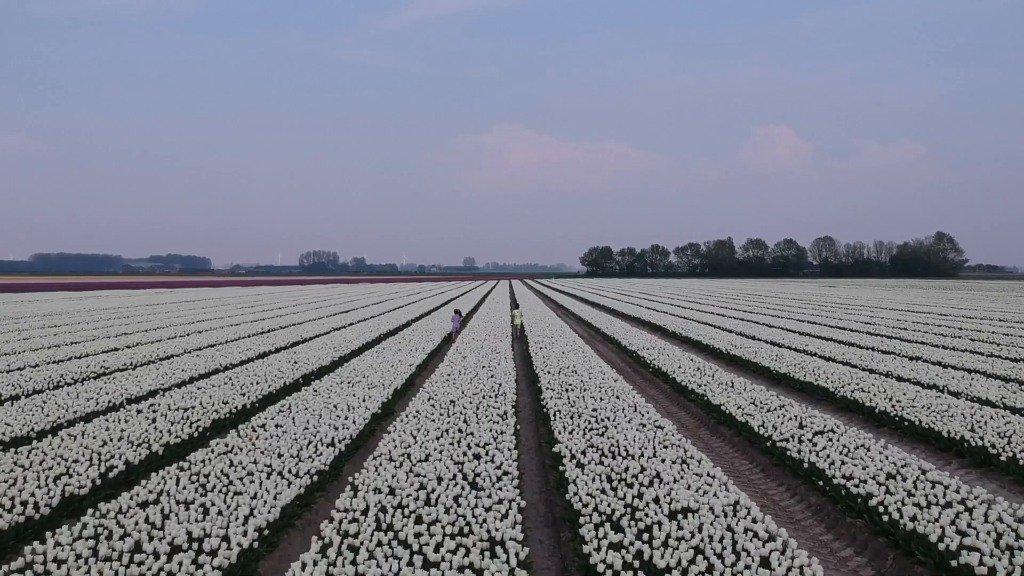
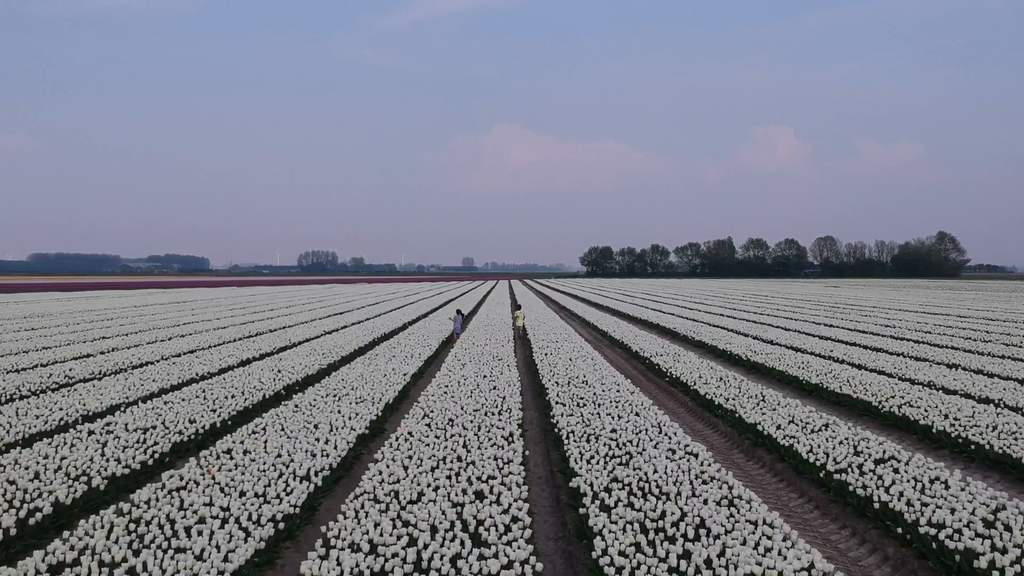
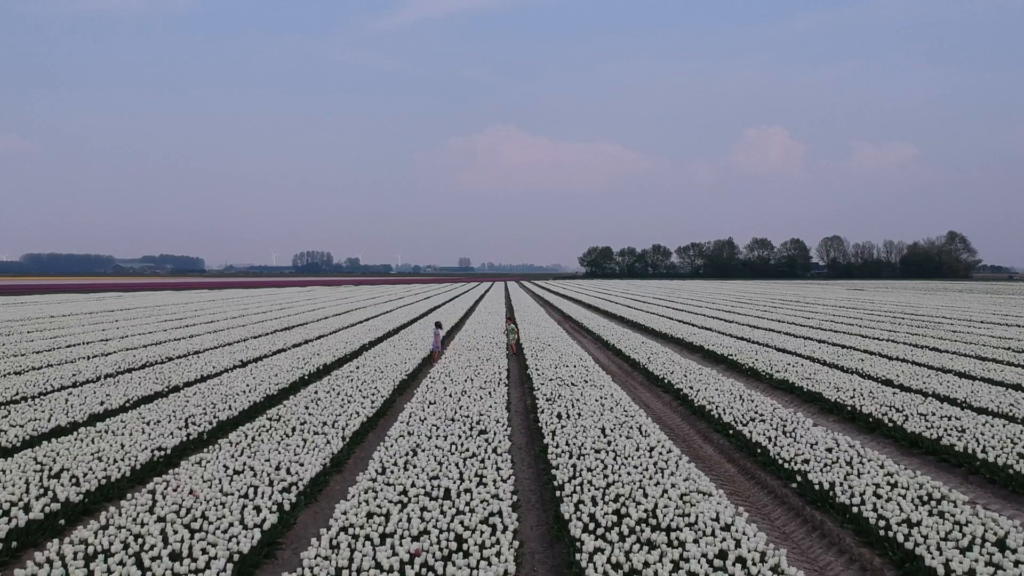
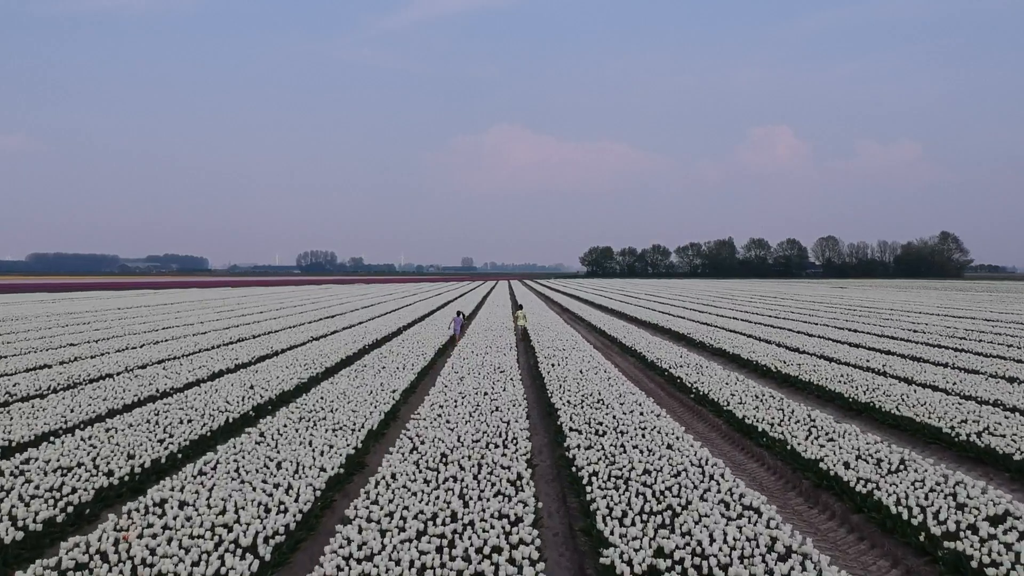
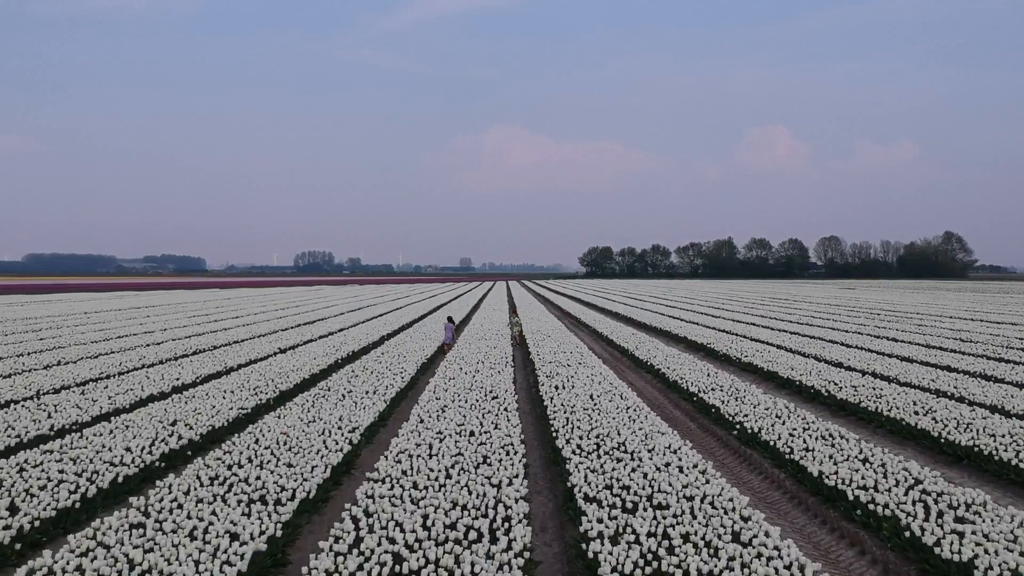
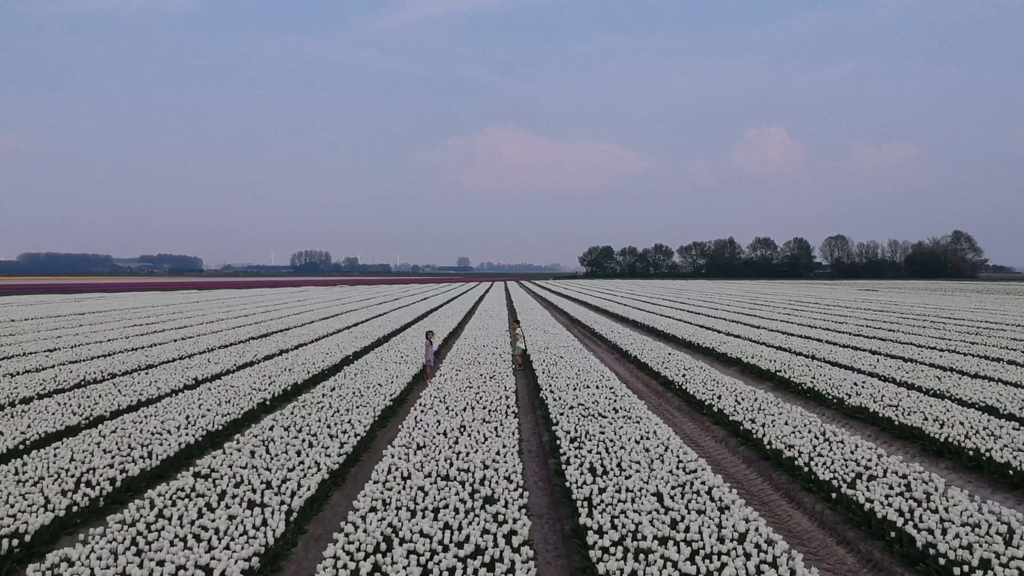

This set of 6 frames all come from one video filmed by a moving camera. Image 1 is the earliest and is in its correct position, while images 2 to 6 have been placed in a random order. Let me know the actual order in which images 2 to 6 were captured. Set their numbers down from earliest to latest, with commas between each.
2, 4, 5, 3, 6
